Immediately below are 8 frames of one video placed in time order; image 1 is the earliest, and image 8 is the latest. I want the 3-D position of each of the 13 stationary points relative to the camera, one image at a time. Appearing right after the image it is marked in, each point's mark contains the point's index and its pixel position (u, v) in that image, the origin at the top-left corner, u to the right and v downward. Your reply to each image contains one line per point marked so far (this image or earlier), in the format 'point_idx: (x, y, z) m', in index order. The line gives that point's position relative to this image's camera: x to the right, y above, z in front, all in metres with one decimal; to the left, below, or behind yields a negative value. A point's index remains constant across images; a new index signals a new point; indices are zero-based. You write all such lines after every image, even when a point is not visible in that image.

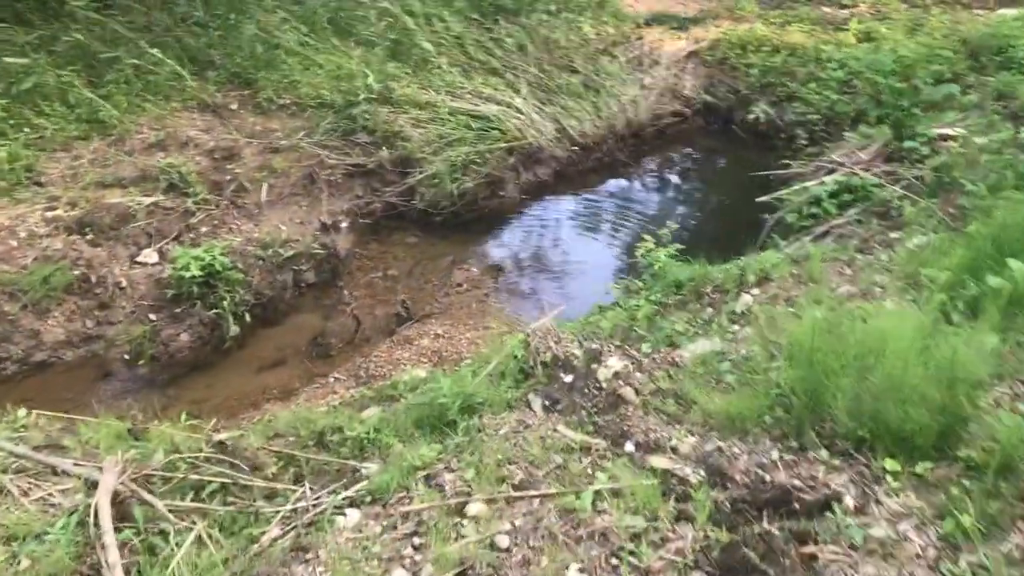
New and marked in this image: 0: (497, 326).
0: (-0.1, -0.2, +4.5) m
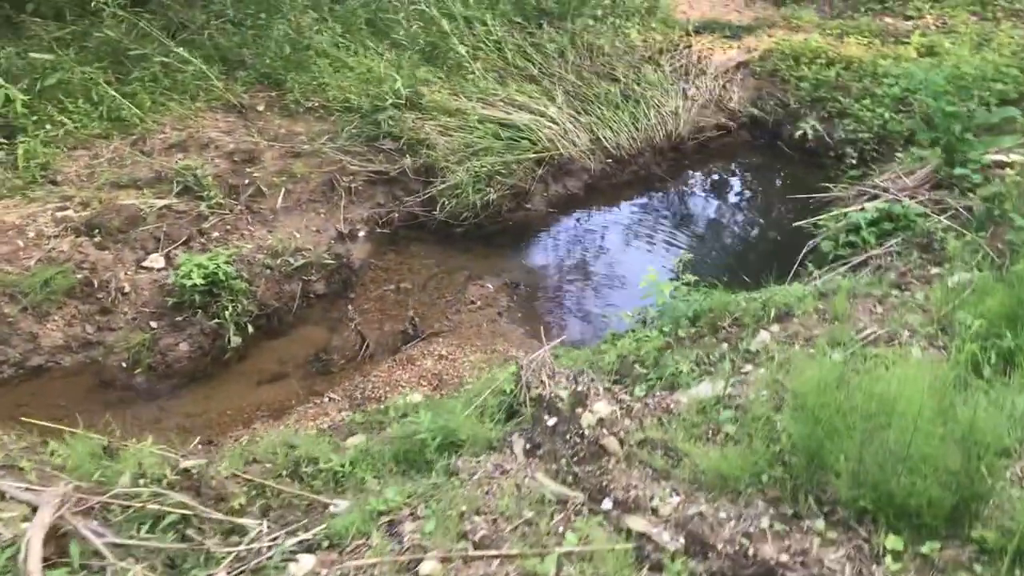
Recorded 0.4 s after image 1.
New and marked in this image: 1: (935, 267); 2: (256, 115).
0: (0.0, -0.3, +4.3) m
1: (+1.8, +0.1, +4.3) m
2: (-1.5, +1.0, +5.8) m
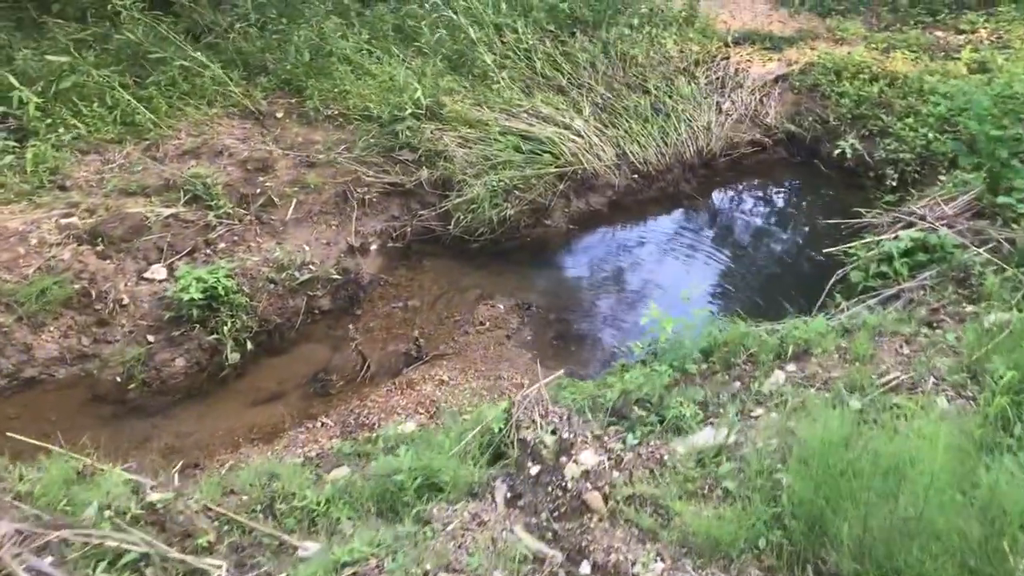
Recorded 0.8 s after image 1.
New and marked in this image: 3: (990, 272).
0: (0.0, -0.4, +4.1) m
1: (+1.8, -0.1, +4.0) m
2: (-1.4, +0.9, +5.7) m
3: (+2.0, +0.1, +4.1) m
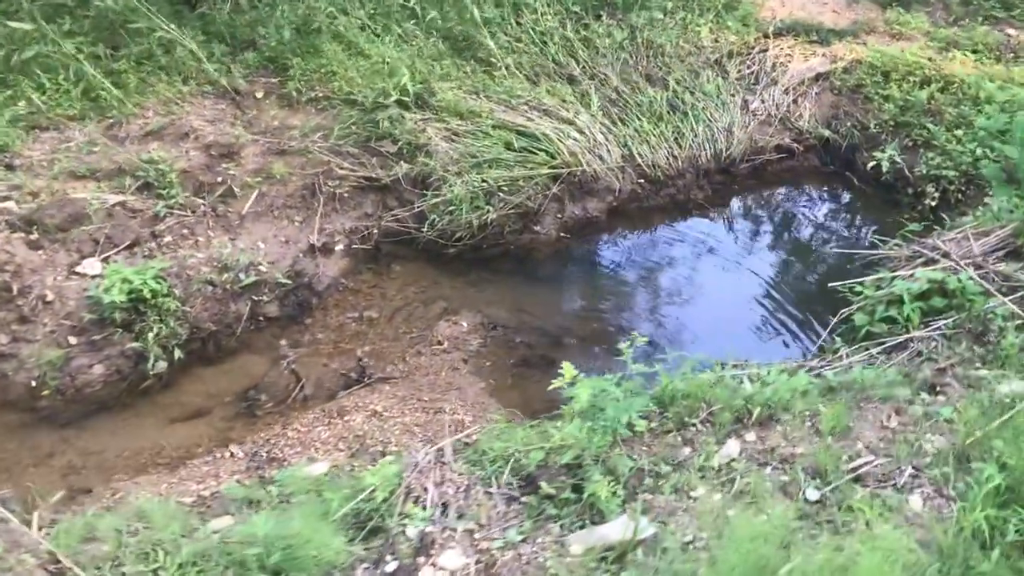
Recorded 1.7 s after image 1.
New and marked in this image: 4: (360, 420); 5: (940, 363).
0: (-0.2, -0.5, +3.7) m
1: (+1.6, -0.3, +3.4) m
2: (-1.4, +1.0, +5.3) m
3: (+1.8, -0.1, +3.5) m
4: (-0.6, -0.5, +3.6) m
5: (+1.5, -0.3, +3.5) m
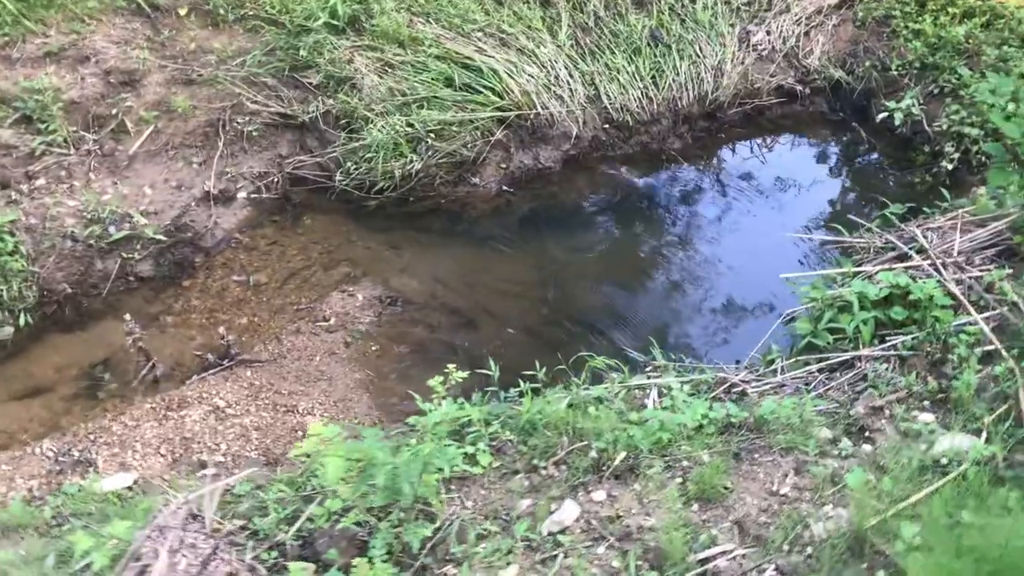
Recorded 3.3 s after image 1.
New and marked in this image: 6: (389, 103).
0: (-0.7, -0.4, +3.2) m
1: (+1.2, -0.3, +2.7) m
2: (-1.6, +1.3, +4.7) m
3: (+1.3, -0.2, +2.8) m
4: (-1.0, -0.4, +3.1) m
5: (+1.1, -0.3, +2.8) m
6: (-0.5, +0.8, +4.4) m
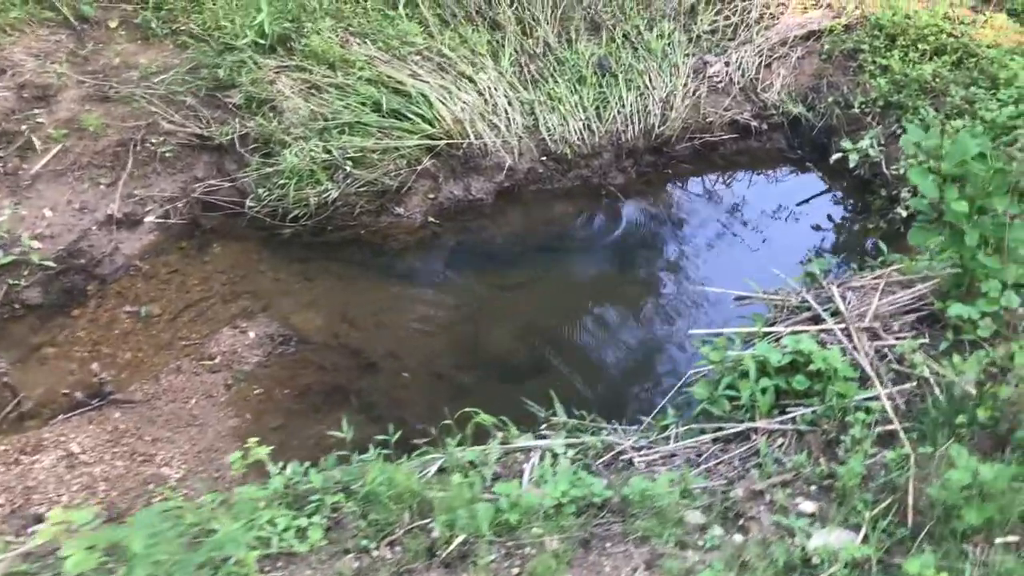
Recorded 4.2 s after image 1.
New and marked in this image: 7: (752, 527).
0: (-1.1, -0.5, +3.0) m
1: (+0.8, -0.5, +2.5) m
2: (-1.9, +1.2, +4.5) m
3: (+0.9, -0.4, +2.6) m
4: (-1.4, -0.5, +3.0) m
5: (+0.7, -0.5, +2.6) m
6: (-0.8, +0.7, +4.2) m
7: (+0.6, -0.6, +2.4) m
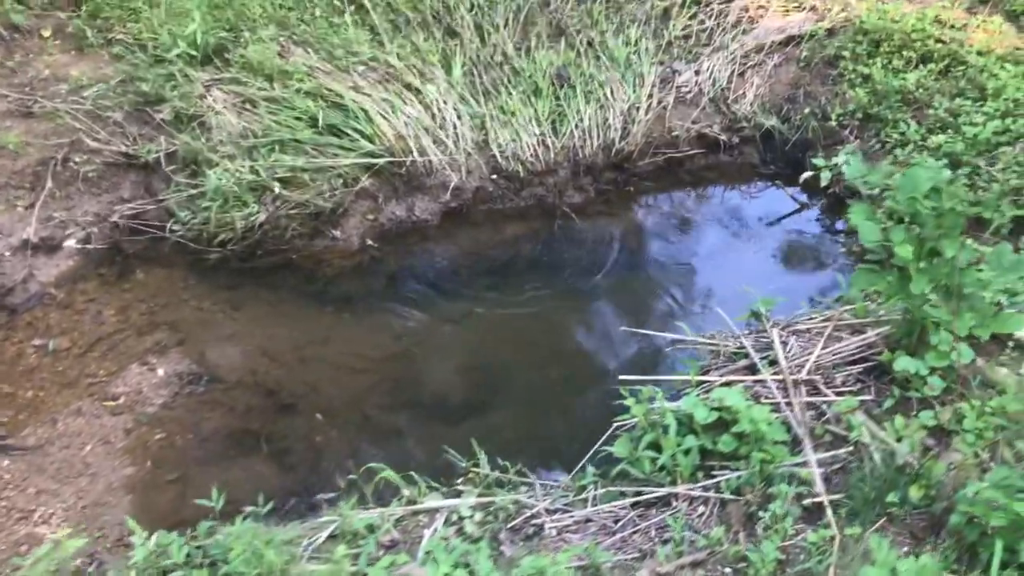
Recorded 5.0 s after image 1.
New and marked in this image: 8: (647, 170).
0: (-1.3, -0.6, +2.8) m
1: (+0.5, -0.7, +2.2) m
2: (-2.1, +1.1, +4.3) m
3: (+0.7, -0.5, +2.3) m
4: (-1.7, -0.6, +2.8) m
5: (+0.4, -0.6, +2.3) m
6: (-1.1, +0.6, +3.9) m
7: (+0.3, -0.7, +2.2) m
8: (+0.6, +0.5, +4.5) m
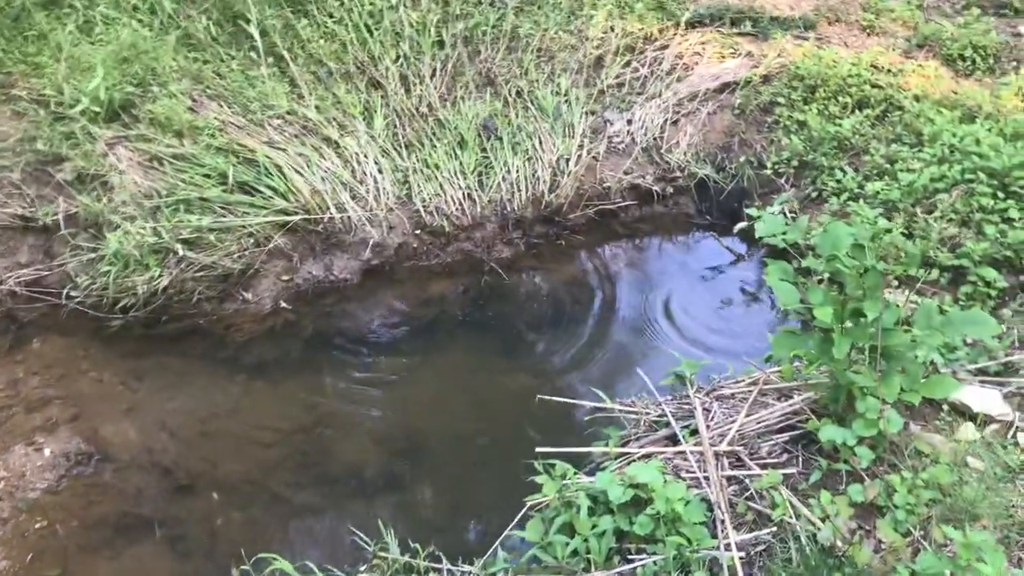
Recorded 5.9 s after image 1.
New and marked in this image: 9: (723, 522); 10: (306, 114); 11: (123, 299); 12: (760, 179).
0: (-1.6, -0.8, +2.5) m
1: (+0.3, -0.8, +2.0) m
2: (-2.4, +0.8, +4.1) m
3: (+0.4, -0.7, +2.1) m
4: (-1.9, -0.9, +2.5) m
5: (+0.1, -0.8, +2.1) m
6: (-1.4, +0.3, +3.7) m
7: (+0.1, -0.9, +2.0) m
8: (+0.3, +0.3, +4.3) m
9: (+0.5, -0.5, +2.3) m
10: (-0.9, +0.7, +4.2) m
11: (-1.4, 0.0, +3.6) m
12: (+1.1, +0.5, +4.3) m
